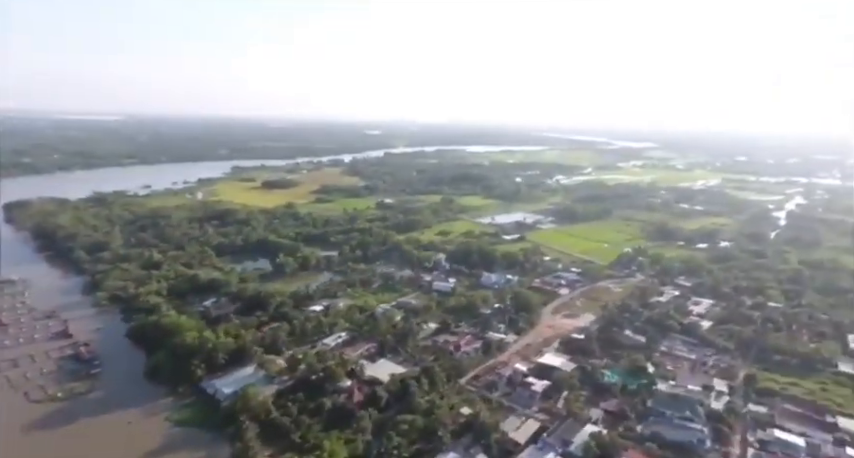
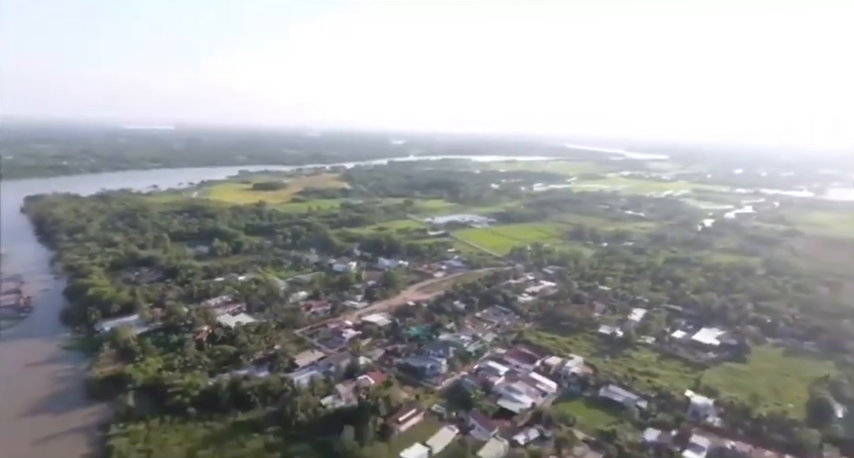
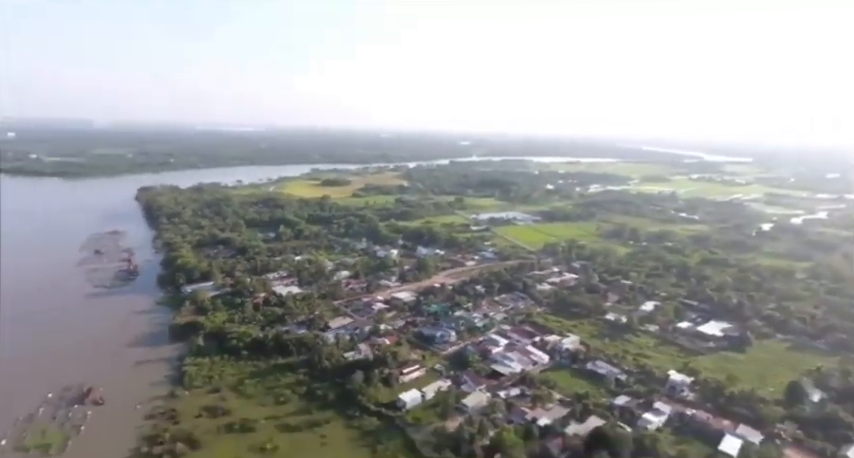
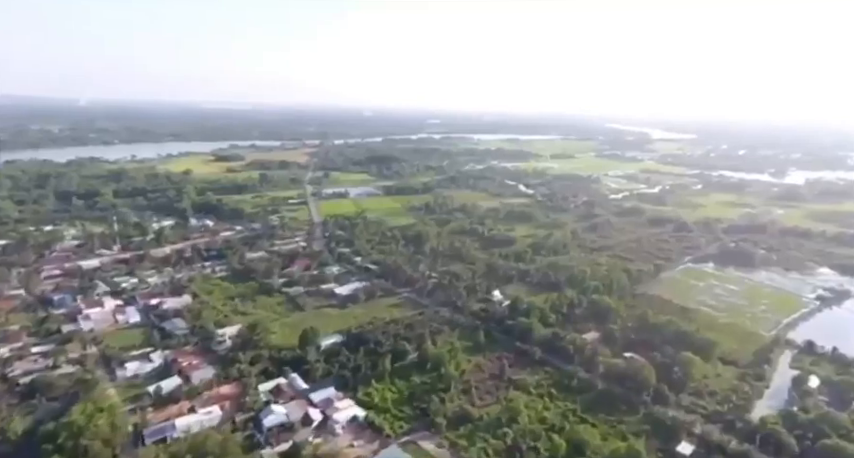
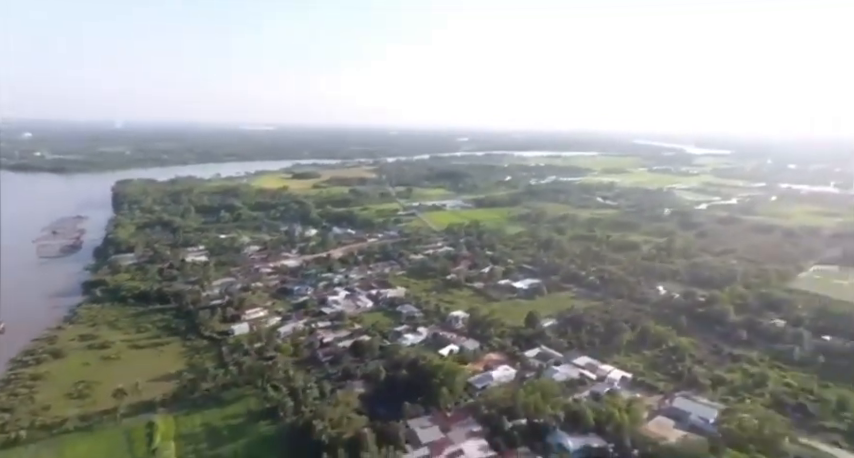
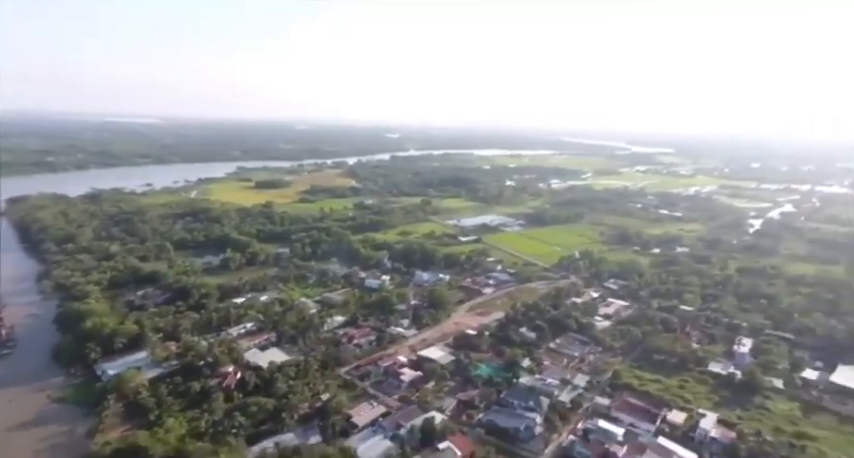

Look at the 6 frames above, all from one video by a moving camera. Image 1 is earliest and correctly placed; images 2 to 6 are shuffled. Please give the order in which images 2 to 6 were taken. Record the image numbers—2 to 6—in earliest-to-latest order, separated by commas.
6, 2, 3, 5, 4
